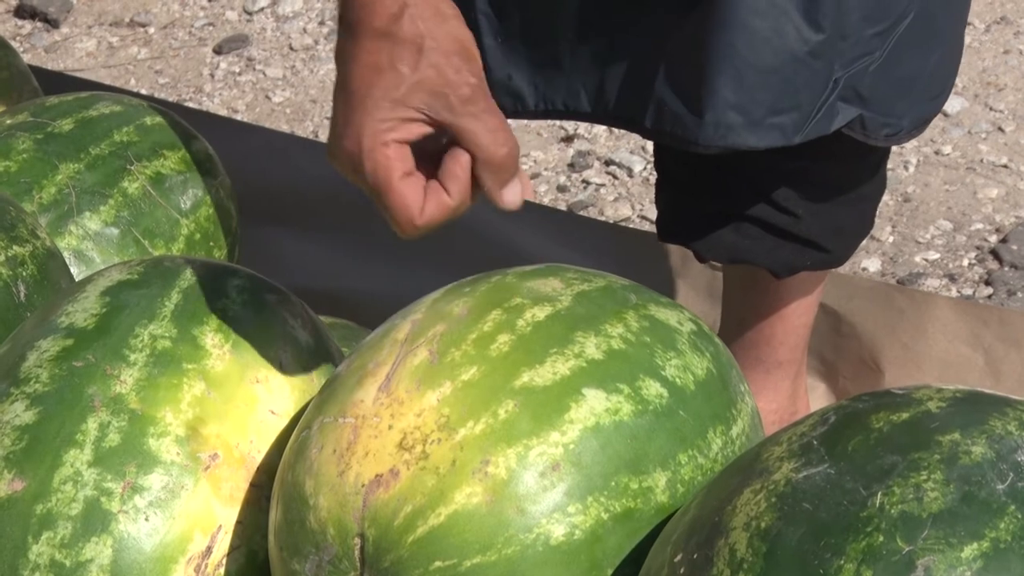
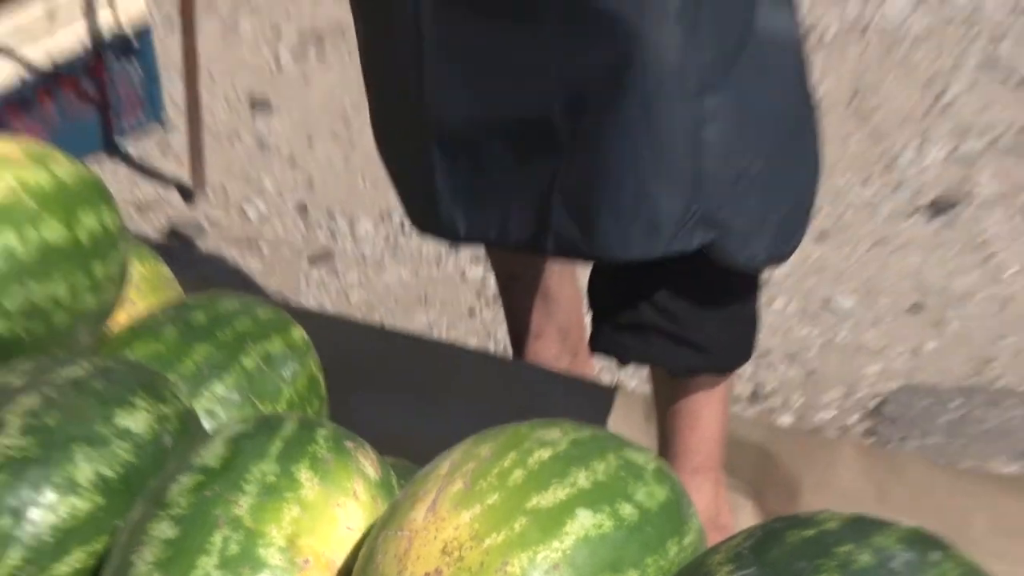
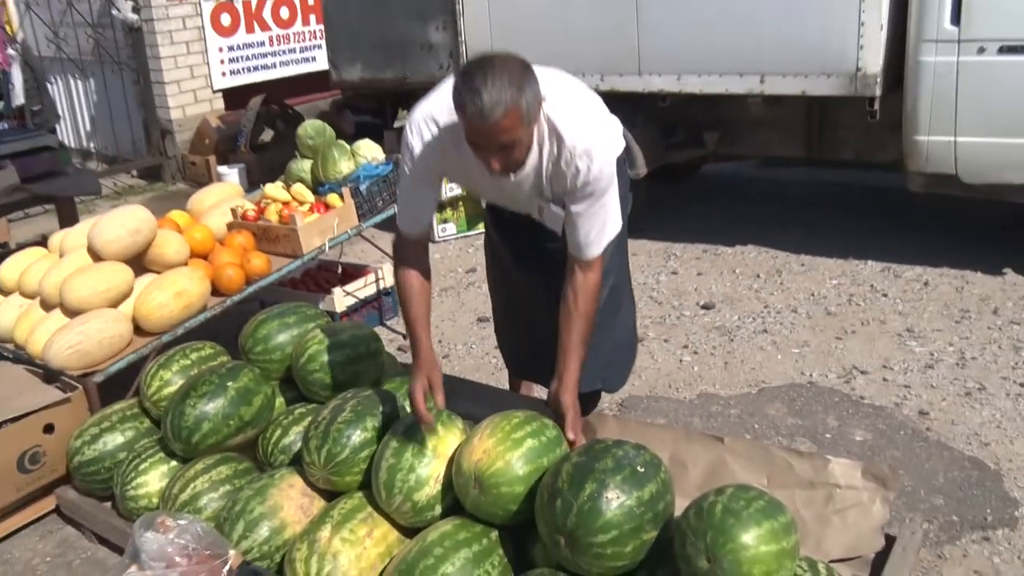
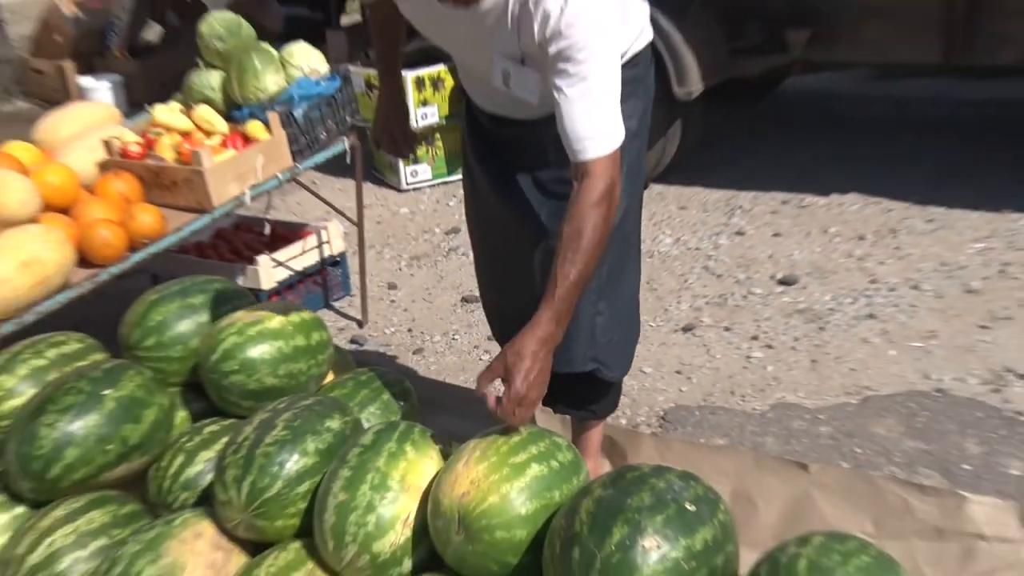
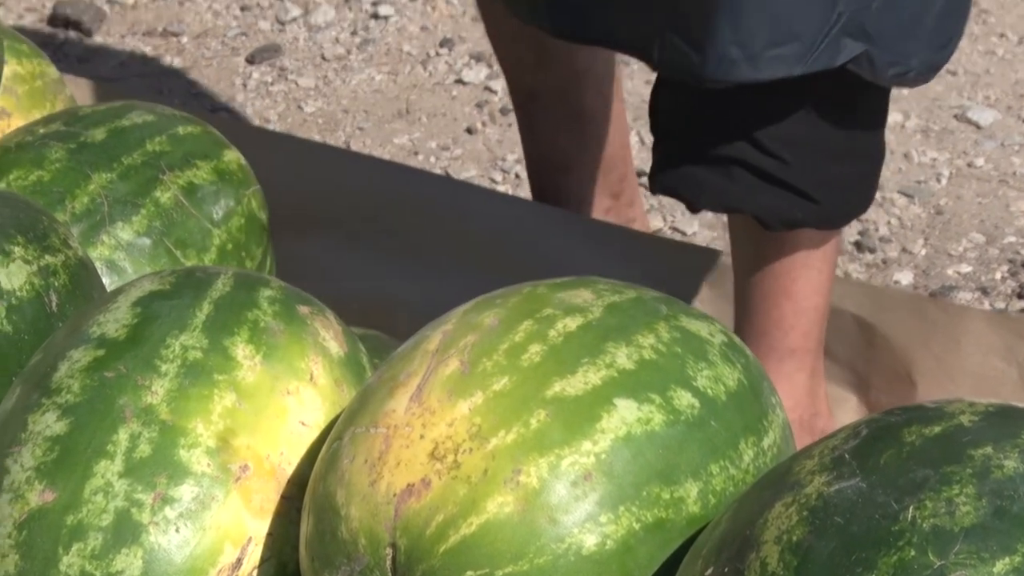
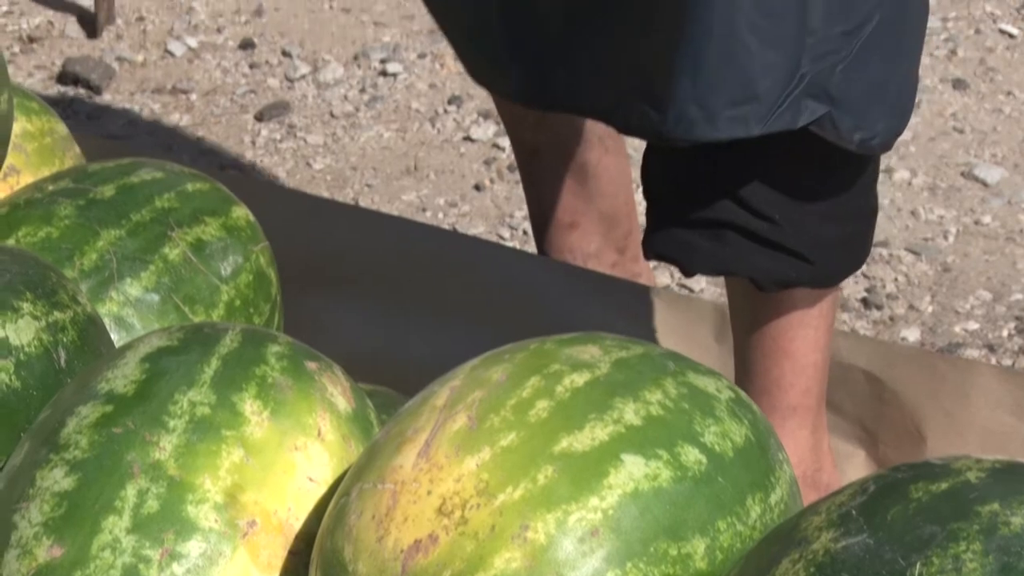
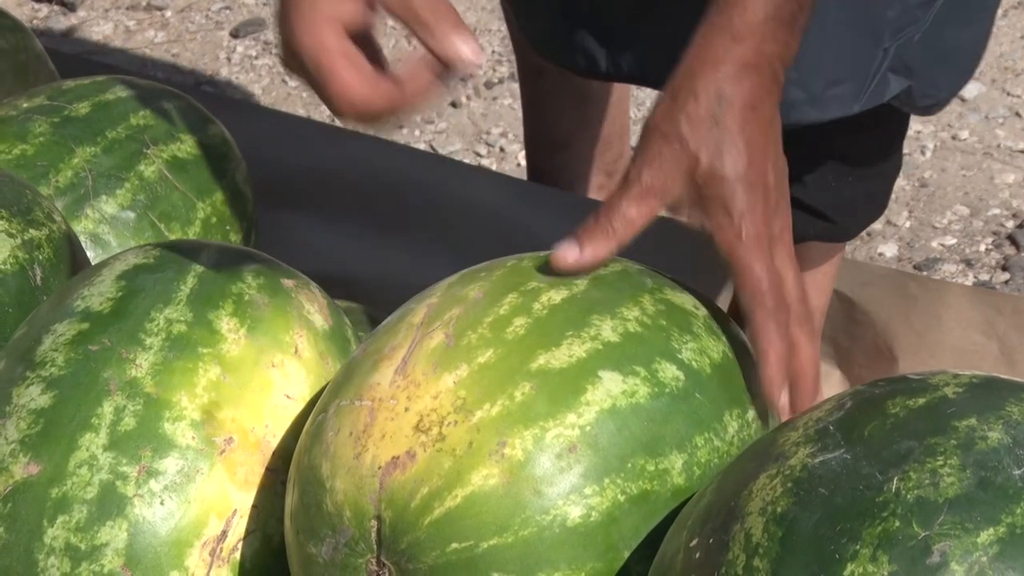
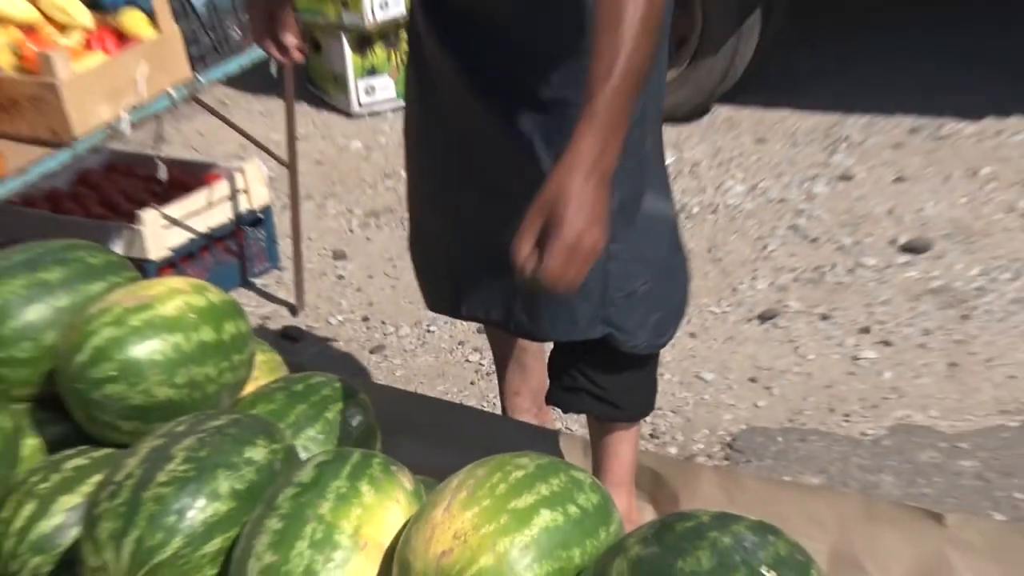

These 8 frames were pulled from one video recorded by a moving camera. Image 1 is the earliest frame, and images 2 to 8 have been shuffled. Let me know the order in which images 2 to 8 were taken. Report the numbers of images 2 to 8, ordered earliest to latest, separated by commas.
7, 5, 6, 2, 8, 4, 3
